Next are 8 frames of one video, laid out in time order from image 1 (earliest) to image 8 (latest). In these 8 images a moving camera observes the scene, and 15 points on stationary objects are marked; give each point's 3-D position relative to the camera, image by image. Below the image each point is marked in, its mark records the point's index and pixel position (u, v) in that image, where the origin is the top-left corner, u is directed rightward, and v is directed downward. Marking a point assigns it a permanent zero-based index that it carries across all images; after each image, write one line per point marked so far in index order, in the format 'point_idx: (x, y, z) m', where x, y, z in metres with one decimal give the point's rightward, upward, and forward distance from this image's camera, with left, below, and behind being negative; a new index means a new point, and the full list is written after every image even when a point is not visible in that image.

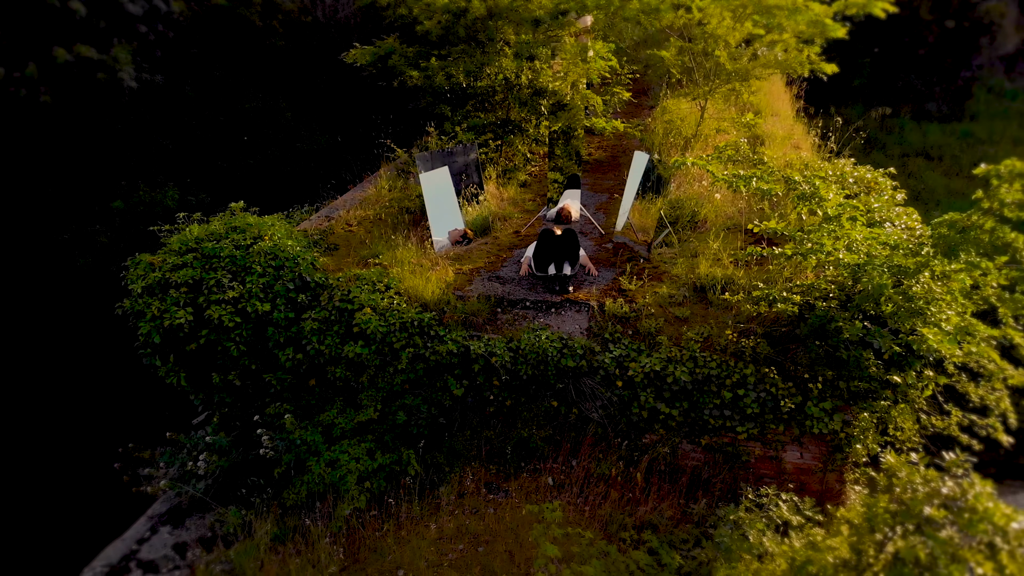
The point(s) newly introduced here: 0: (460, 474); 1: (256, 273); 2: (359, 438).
0: (-0.2, -0.9, +3.8) m
1: (-1.4, +0.1, +3.9) m
2: (-0.8, -0.7, +3.8) m
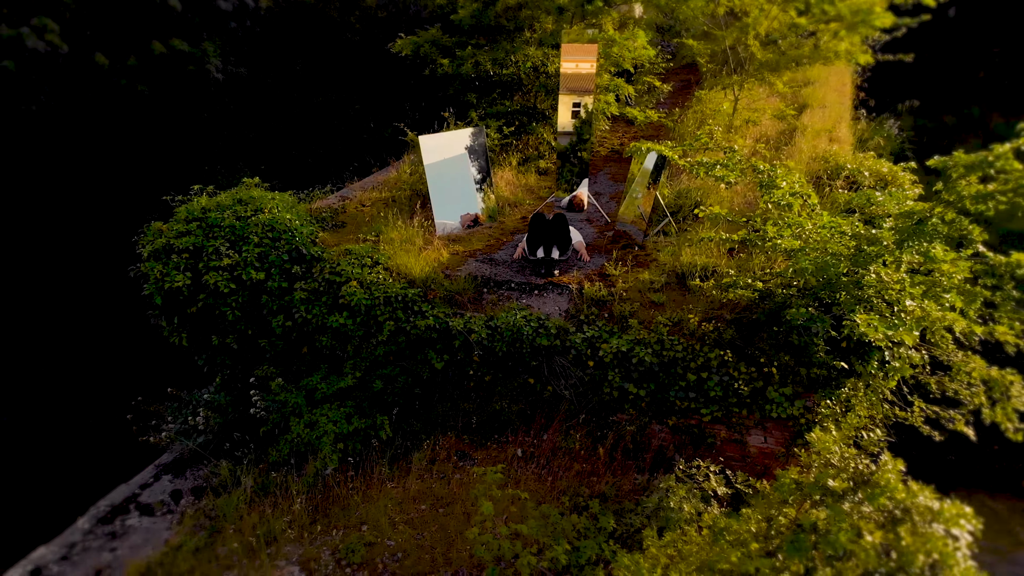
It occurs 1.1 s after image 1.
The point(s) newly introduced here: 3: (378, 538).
0: (-0.4, -0.8, +4.0) m
1: (-1.5, +0.3, +4.2) m
2: (-0.9, -0.6, +4.0) m
3: (-0.6, -1.2, +3.5) m
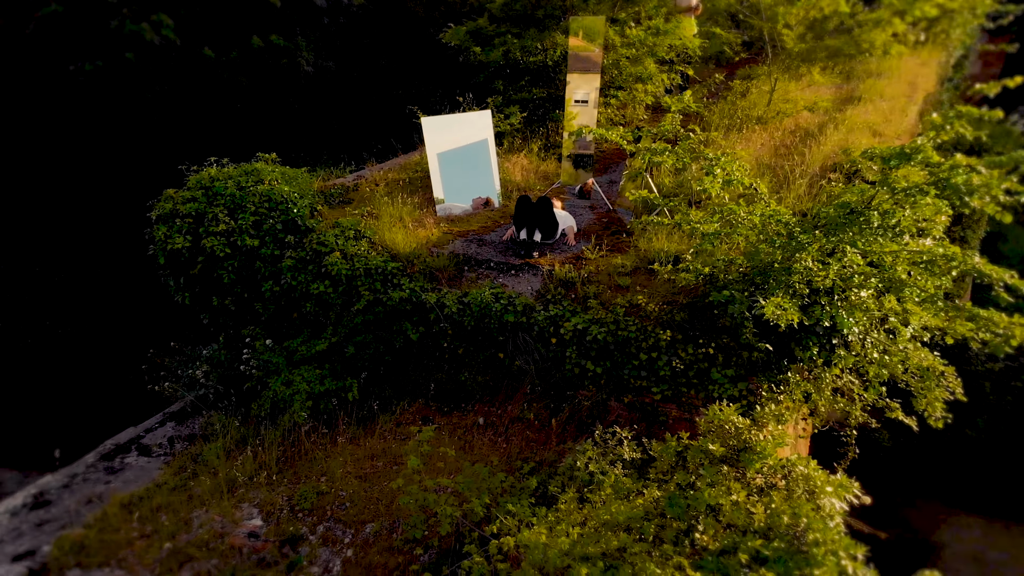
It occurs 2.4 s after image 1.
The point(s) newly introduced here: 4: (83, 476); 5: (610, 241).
0: (-0.6, -0.7, +4.2) m
1: (-1.6, +0.5, +4.5) m
2: (-1.1, -0.4, +4.3) m
3: (-0.9, -1.0, +3.7) m
4: (-2.3, -1.0, +4.1) m
5: (+0.6, +0.3, +4.8) m
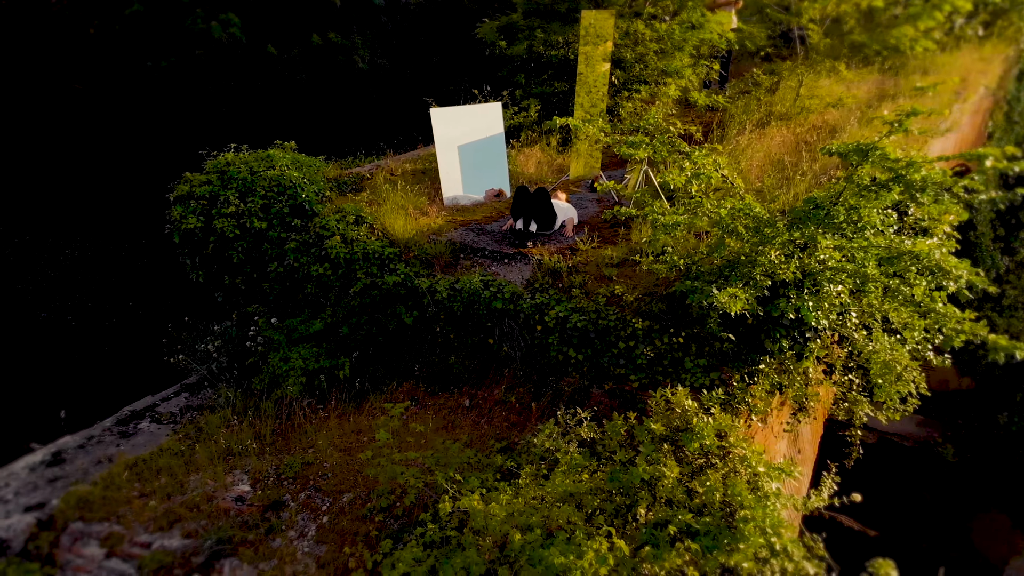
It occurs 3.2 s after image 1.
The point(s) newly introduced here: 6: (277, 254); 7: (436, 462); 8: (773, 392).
0: (-0.7, -0.6, +4.4) m
1: (-1.6, +0.6, +4.8) m
2: (-1.2, -0.3, +4.5) m
3: (-1.0, -0.9, +3.9) m
4: (-2.4, -0.9, +4.5) m
5: (+0.6, +0.4, +4.9) m
6: (-1.5, +0.2, +4.7) m
7: (-0.4, -0.8, +3.6) m
8: (+1.2, -0.5, +3.6) m
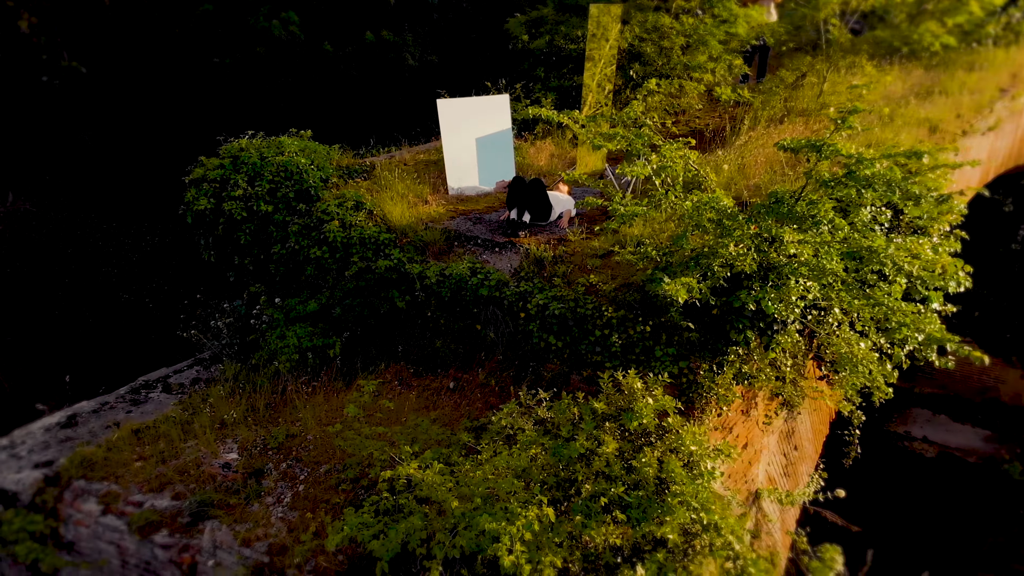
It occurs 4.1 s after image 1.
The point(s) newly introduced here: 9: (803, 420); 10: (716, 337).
0: (-0.8, -0.5, +4.6) m
1: (-1.6, +0.7, +5.0) m
2: (-1.3, -0.2, +4.7) m
3: (-1.2, -0.8, +4.1) m
4: (-2.5, -0.7, +4.8) m
5: (+0.6, +0.4, +5.0) m
6: (-1.5, +0.3, +4.9) m
7: (-0.5, -0.7, +3.7) m
8: (+1.1, -0.4, +3.6) m
9: (+2.0, -0.9, +5.3) m
10: (+1.0, -0.2, +3.7) m
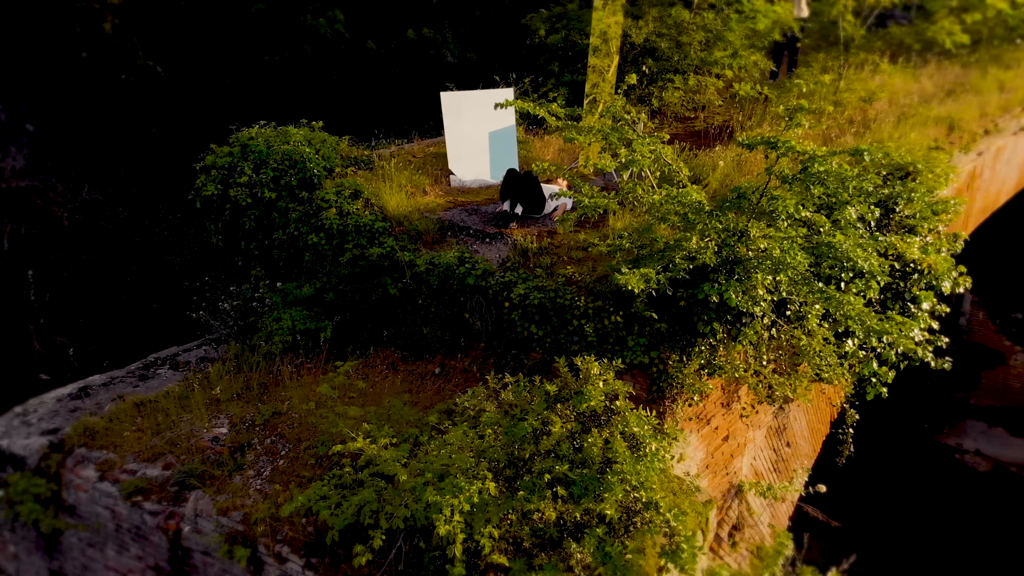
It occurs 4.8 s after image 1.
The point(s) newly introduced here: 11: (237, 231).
0: (-0.9, -0.4, +4.7) m
1: (-1.7, +0.8, +5.2) m
2: (-1.3, -0.1, +4.9) m
3: (-1.3, -0.7, +4.3) m
4: (-2.6, -0.6, +5.0) m
5: (+0.5, +0.5, +5.0) m
6: (-1.5, +0.4, +5.1) m
7: (-0.7, -0.7, +3.8) m
8: (+0.9, -0.4, +3.6) m
9: (+2.0, -0.9, +5.2) m
10: (+0.9, -0.2, +3.8) m
11: (-1.9, +0.4, +5.3) m
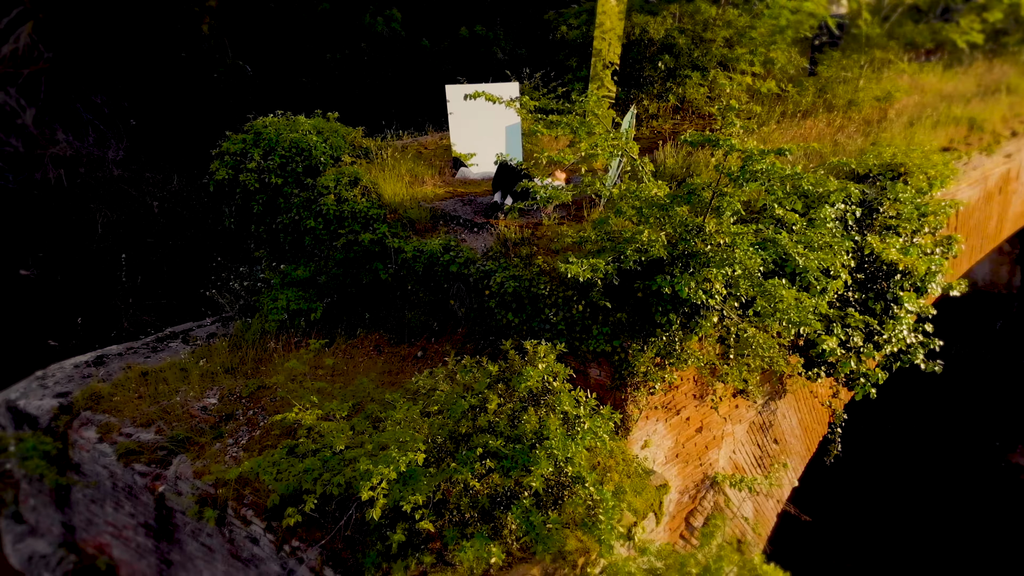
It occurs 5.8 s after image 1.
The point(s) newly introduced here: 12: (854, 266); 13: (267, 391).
0: (-1.0, -0.3, +4.9) m
1: (-1.7, +1.0, +5.4) m
2: (-1.4, 0.0, +5.1) m
3: (-1.4, -0.6, +4.5) m
4: (-2.7, -0.4, +5.3) m
5: (+0.5, +0.5, +5.1) m
6: (-1.6, +0.6, +5.3) m
7: (-0.9, -0.6, +4.0) m
8: (+0.7, -0.4, +3.7) m
9: (+1.9, -0.9, +5.2) m
10: (+0.7, -0.2, +3.8) m
11: (-2.0, +0.5, +5.6) m
12: (+2.0, +0.1, +4.3) m
13: (-1.5, -0.6, +4.5) m
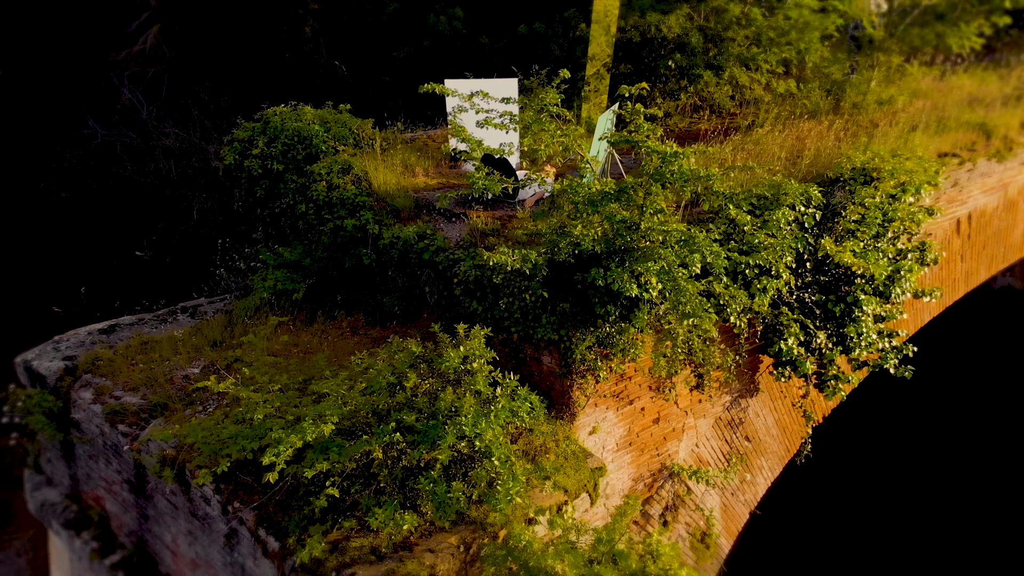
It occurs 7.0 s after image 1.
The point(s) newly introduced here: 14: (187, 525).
0: (-1.2, -0.2, +5.2) m
1: (-1.8, +1.1, +5.7) m
2: (-1.6, +0.1, +5.4) m
3: (-1.7, -0.5, +4.8) m
4: (-2.8, -0.3, +5.8) m
5: (+0.3, +0.6, +5.2) m
6: (-1.7, +0.7, +5.6) m
7: (-1.2, -0.5, +4.3) m
8: (+0.4, -0.3, +3.8) m
9: (+1.7, -0.9, +5.2) m
10: (+0.4, -0.1, +3.9) m
11: (-2.0, +0.7, +5.9) m
12: (+1.7, +0.1, +4.3) m
13: (-1.7, -0.5, +4.8) m
14: (-1.8, -1.3, +4.2) m
